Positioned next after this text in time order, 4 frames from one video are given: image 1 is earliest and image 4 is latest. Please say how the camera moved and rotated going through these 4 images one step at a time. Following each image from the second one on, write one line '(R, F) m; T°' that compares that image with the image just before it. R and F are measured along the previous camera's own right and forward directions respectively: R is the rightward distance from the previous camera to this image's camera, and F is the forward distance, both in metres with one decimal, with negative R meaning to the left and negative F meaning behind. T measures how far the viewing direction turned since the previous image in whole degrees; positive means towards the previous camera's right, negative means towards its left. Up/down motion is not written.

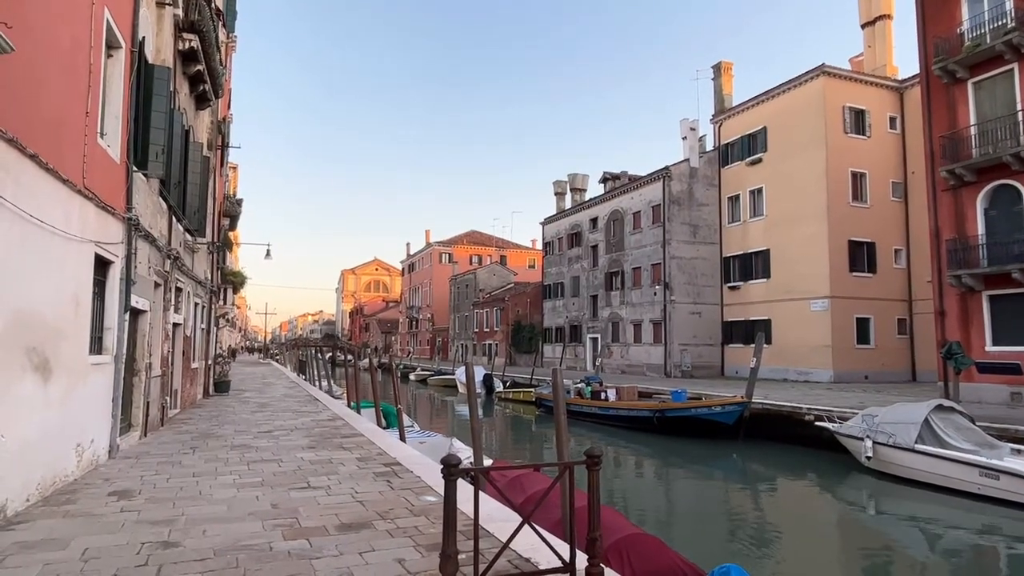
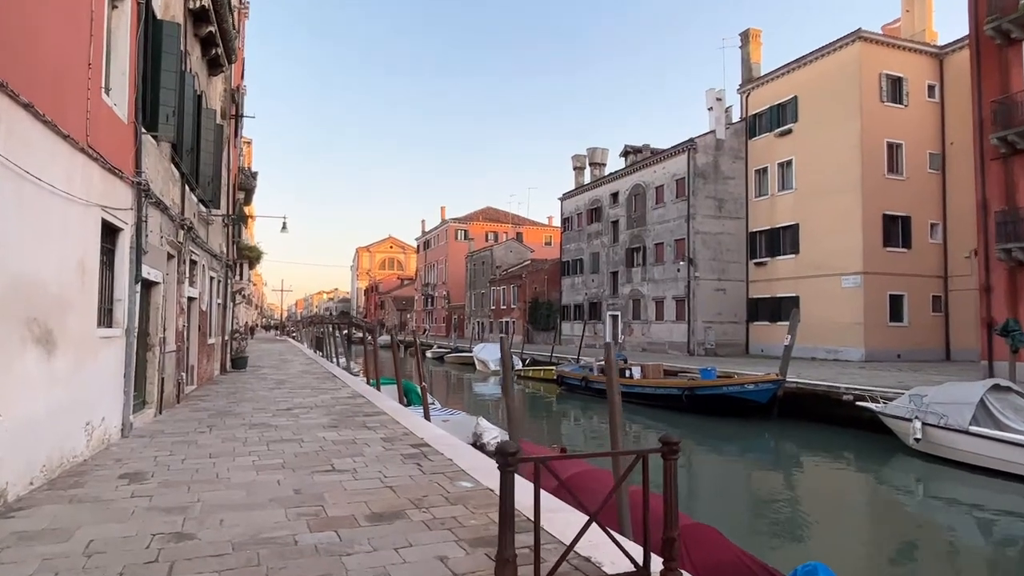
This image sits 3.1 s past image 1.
(-0.3, +0.6) m; -1°
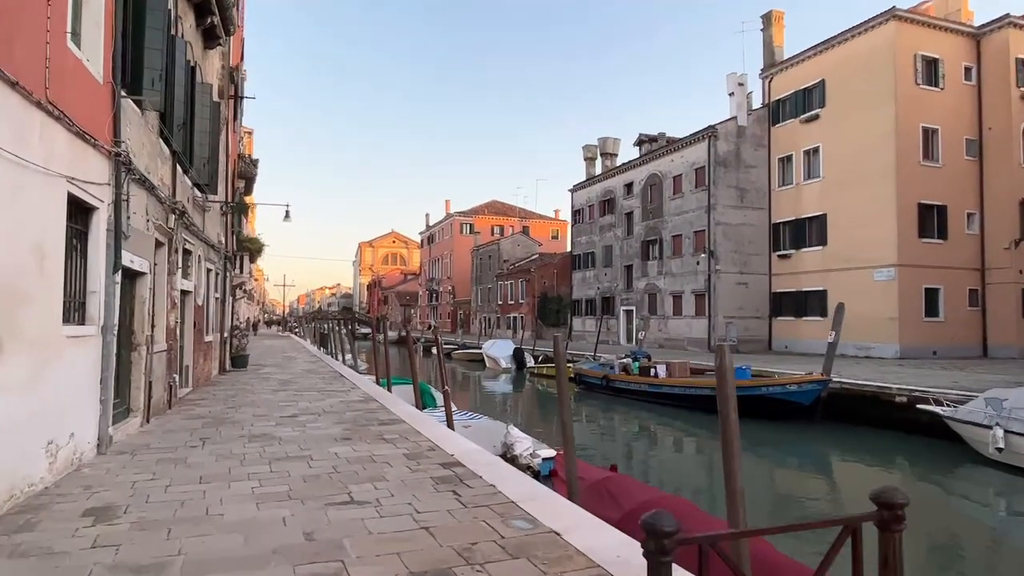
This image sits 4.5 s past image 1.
(-0.5, +1.3) m; 0°
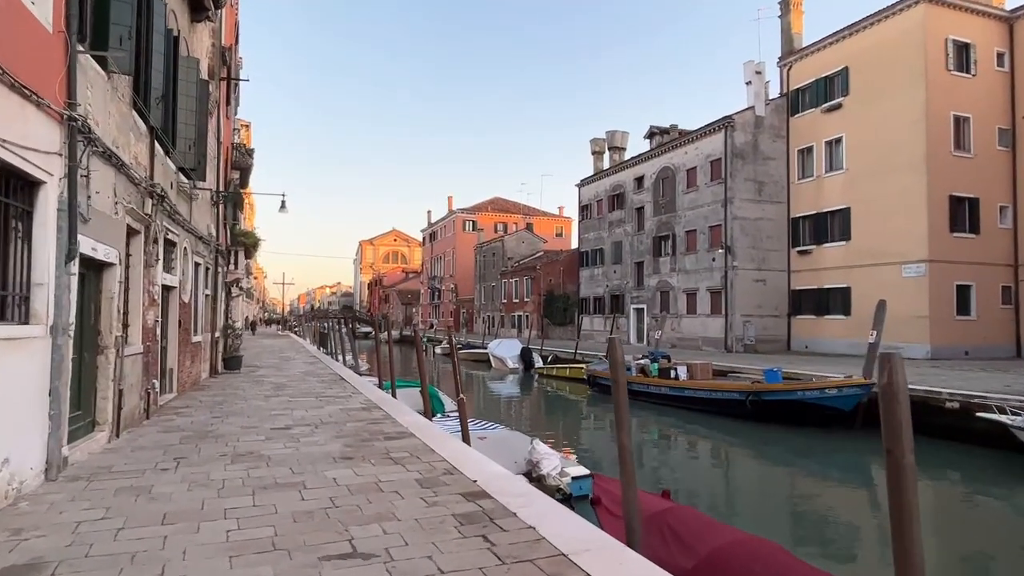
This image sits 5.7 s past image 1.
(-0.3, +1.2) m; 0°
